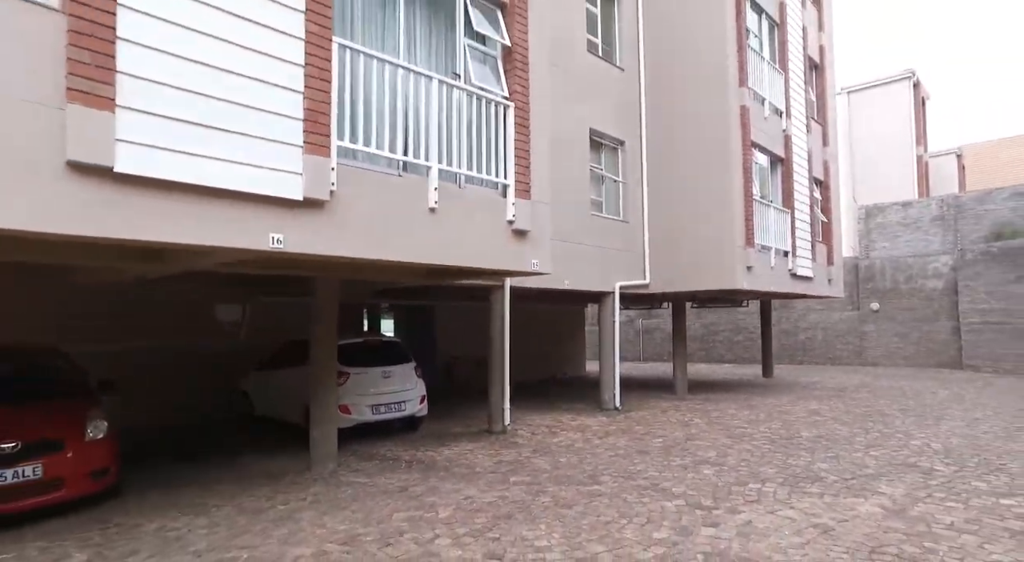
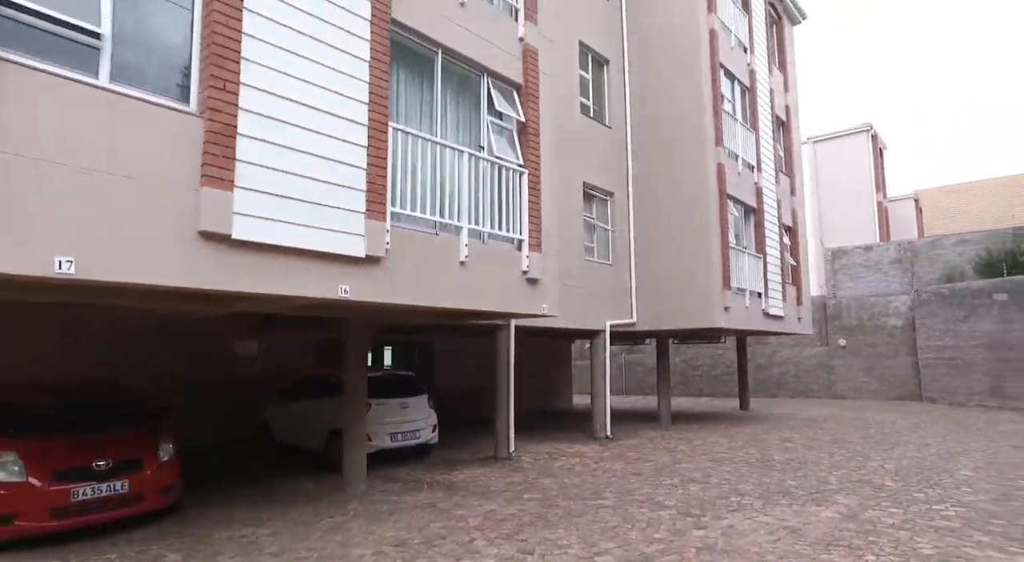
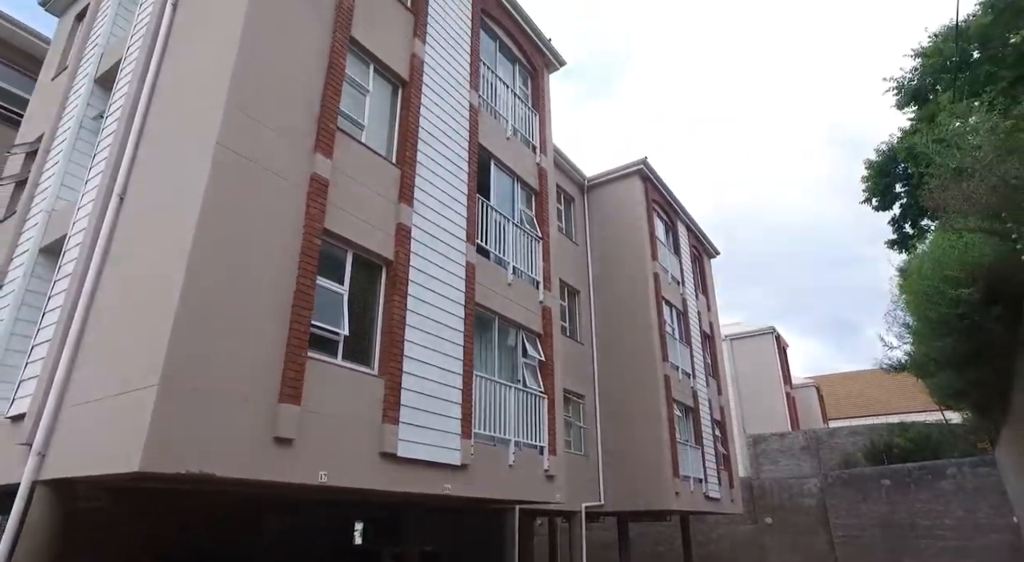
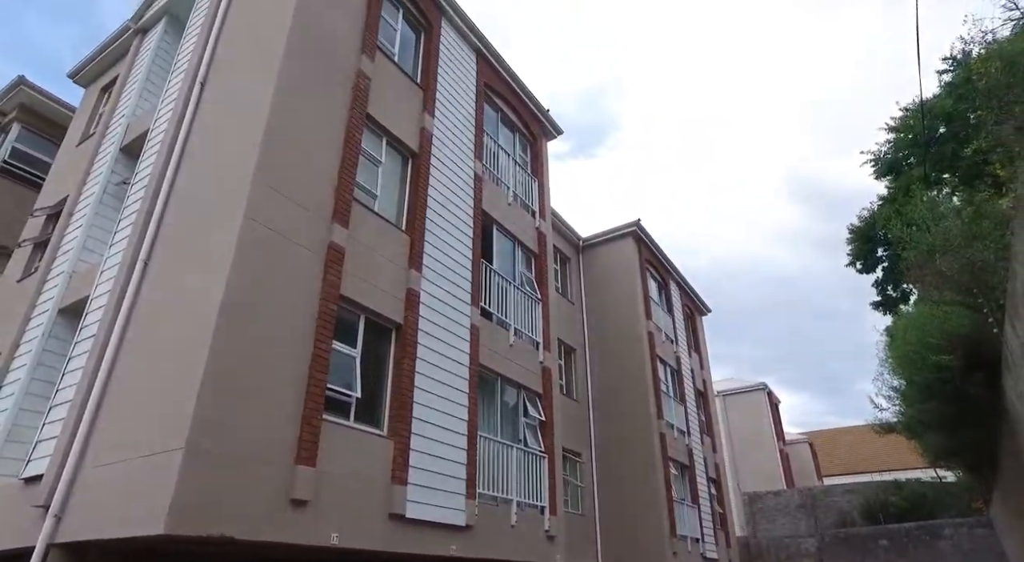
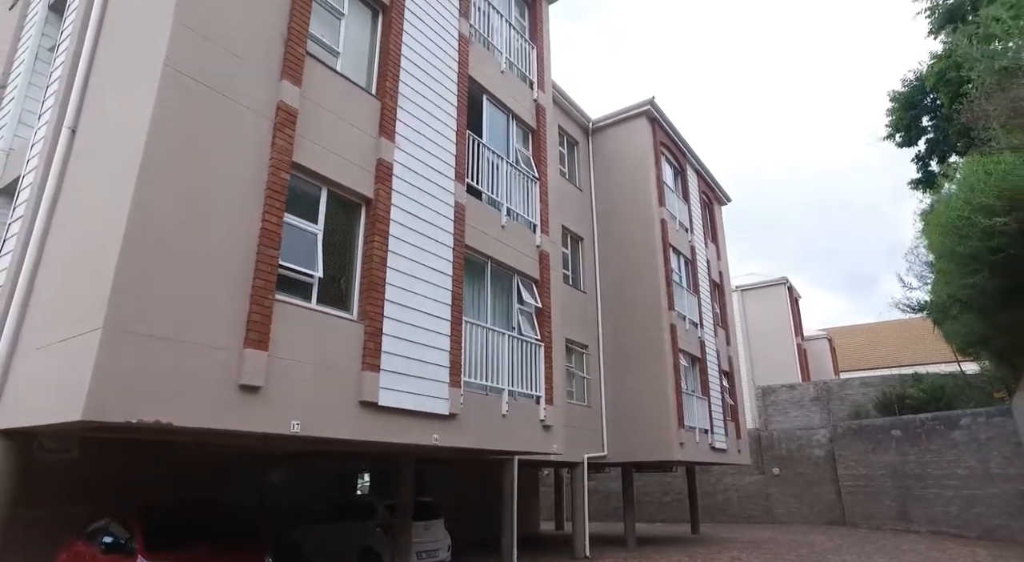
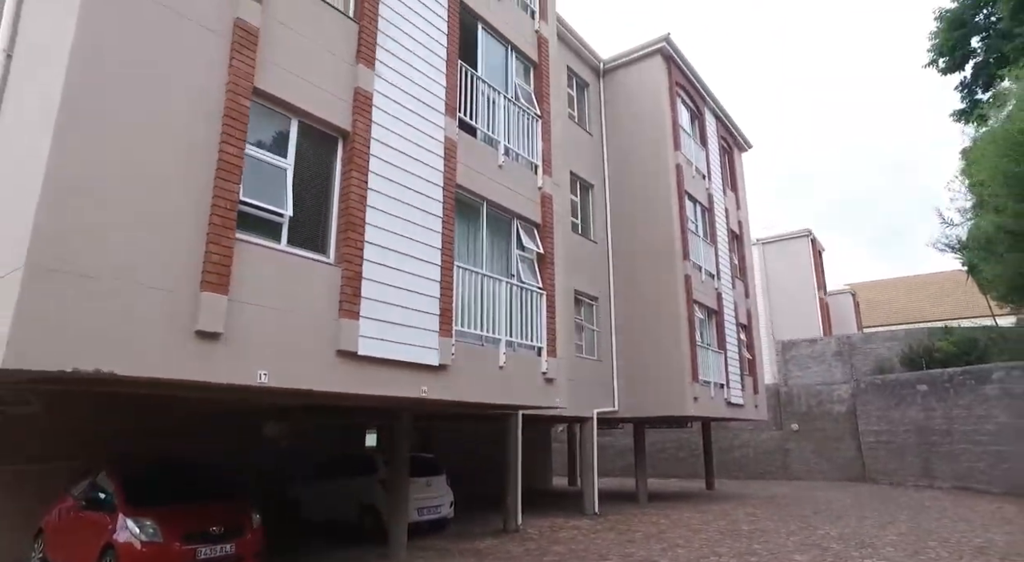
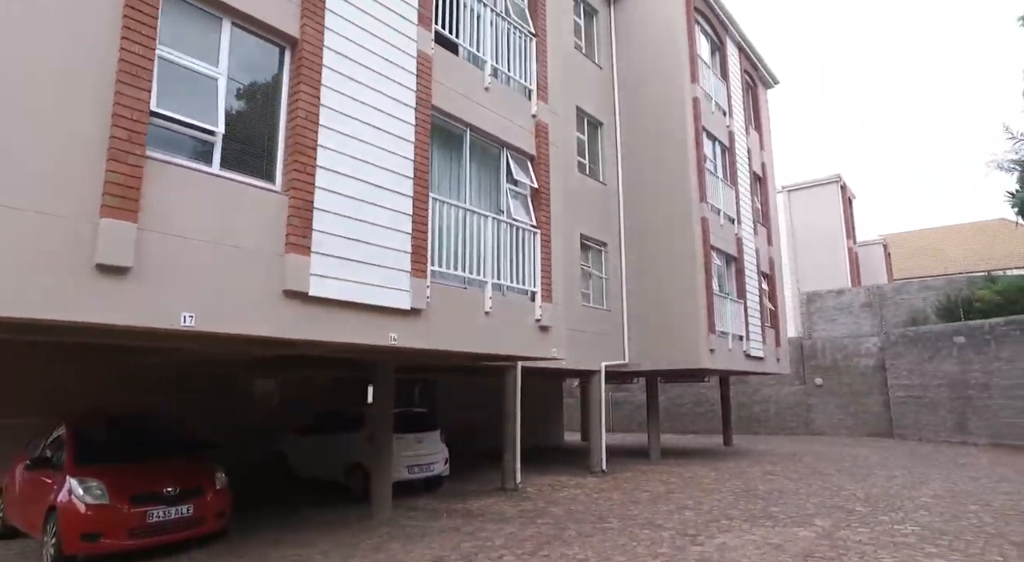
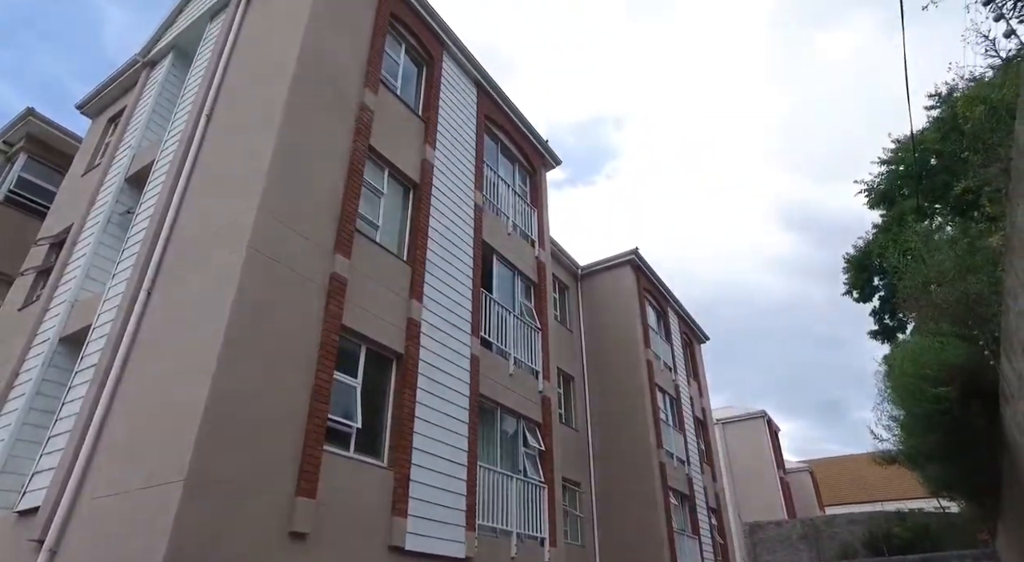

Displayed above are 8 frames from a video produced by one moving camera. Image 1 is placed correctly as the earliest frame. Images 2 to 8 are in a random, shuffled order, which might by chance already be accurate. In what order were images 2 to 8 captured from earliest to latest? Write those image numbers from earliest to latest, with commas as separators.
2, 7, 6, 5, 3, 4, 8
